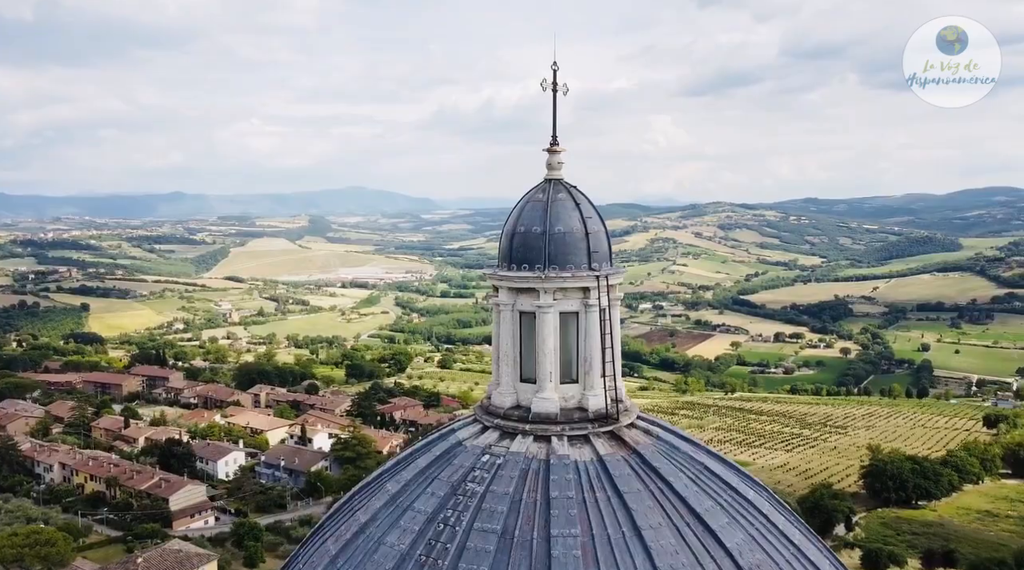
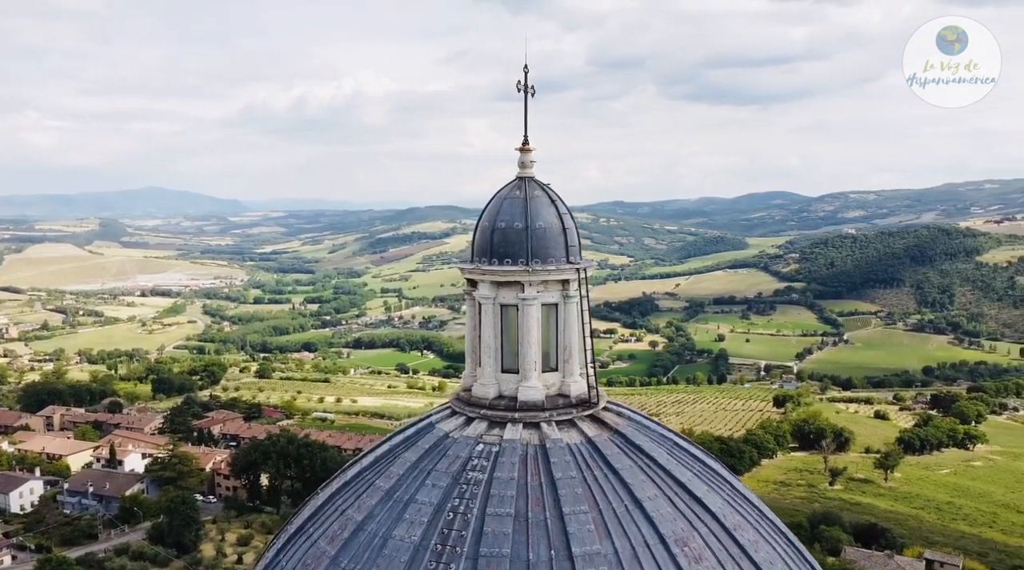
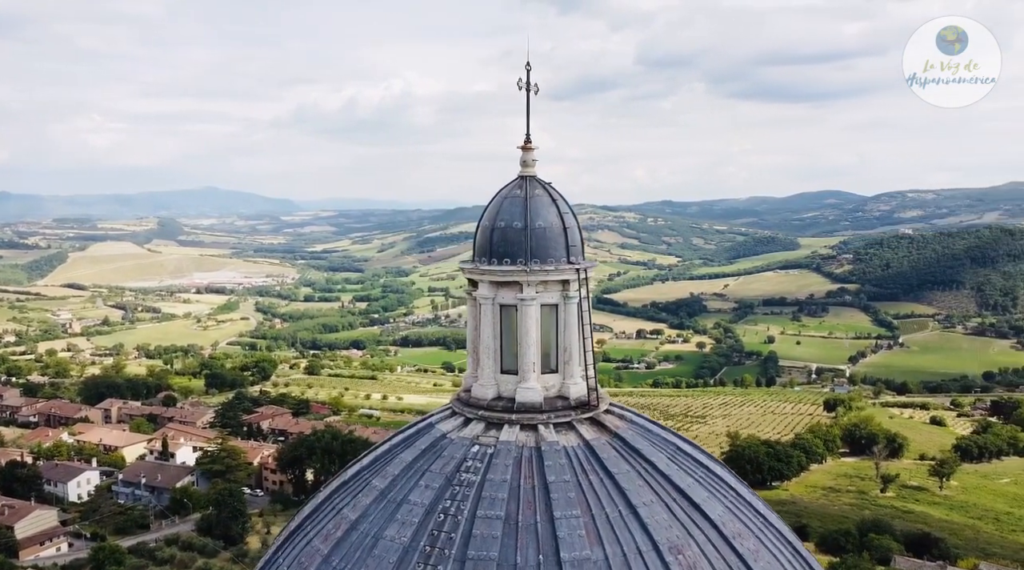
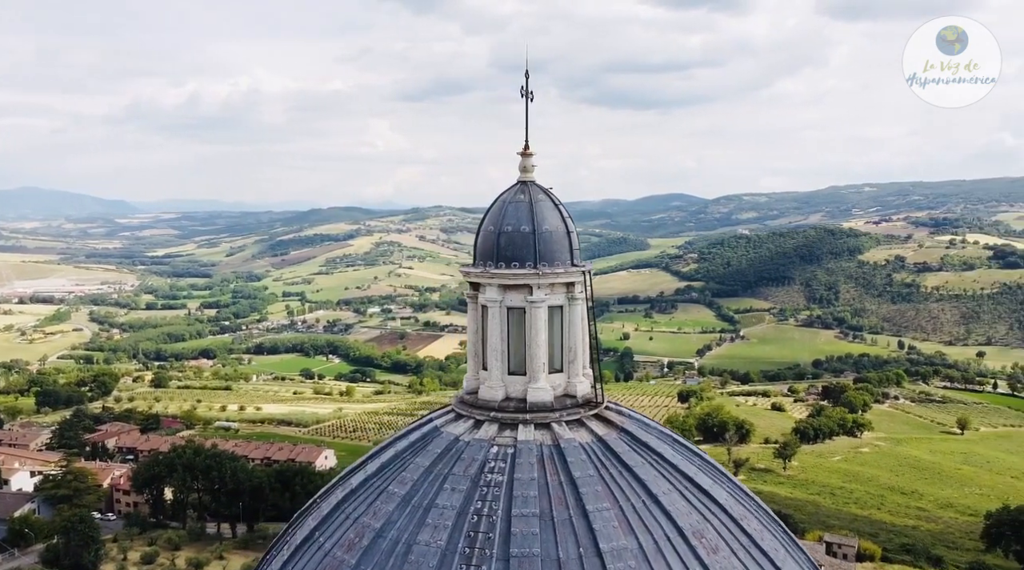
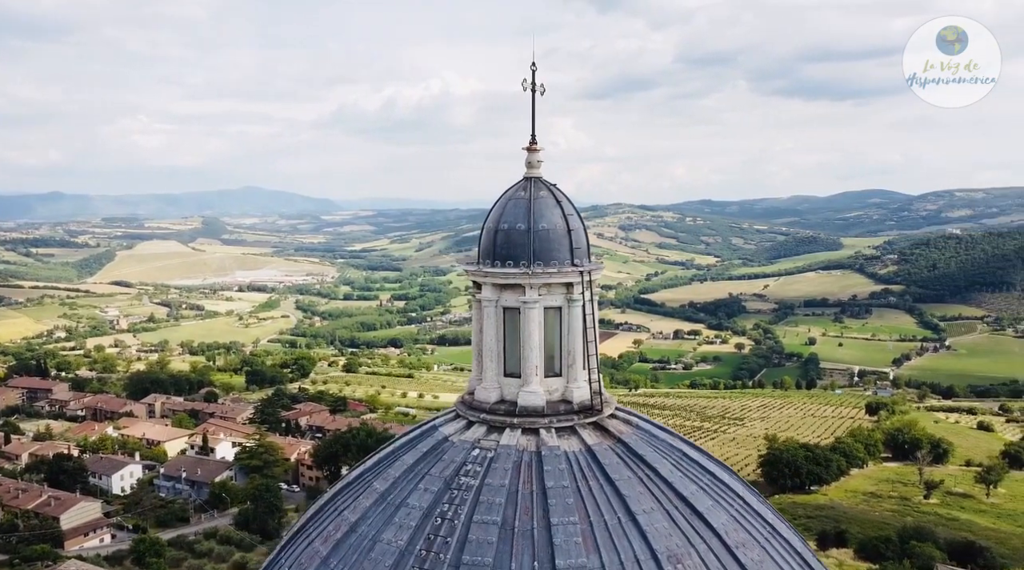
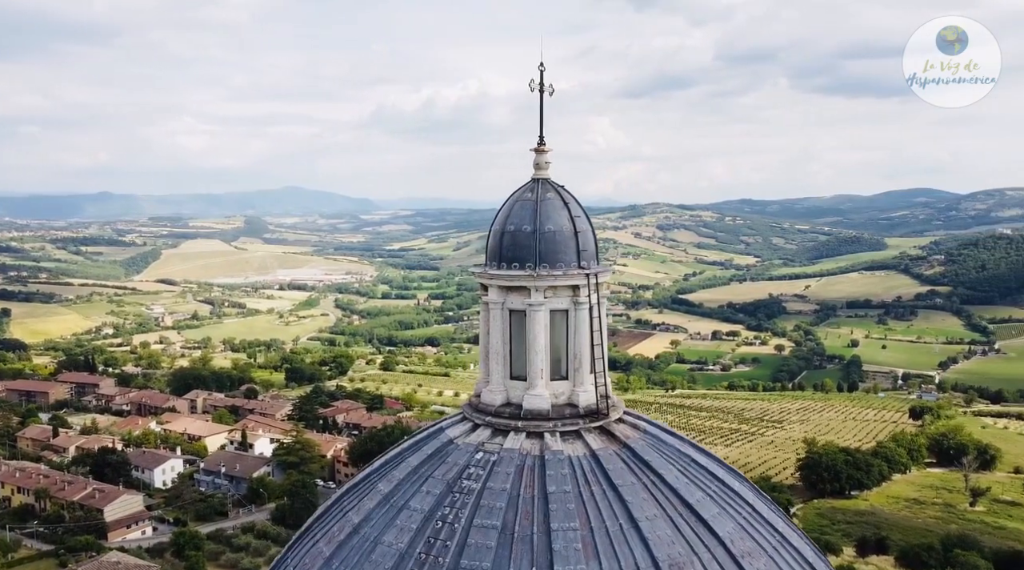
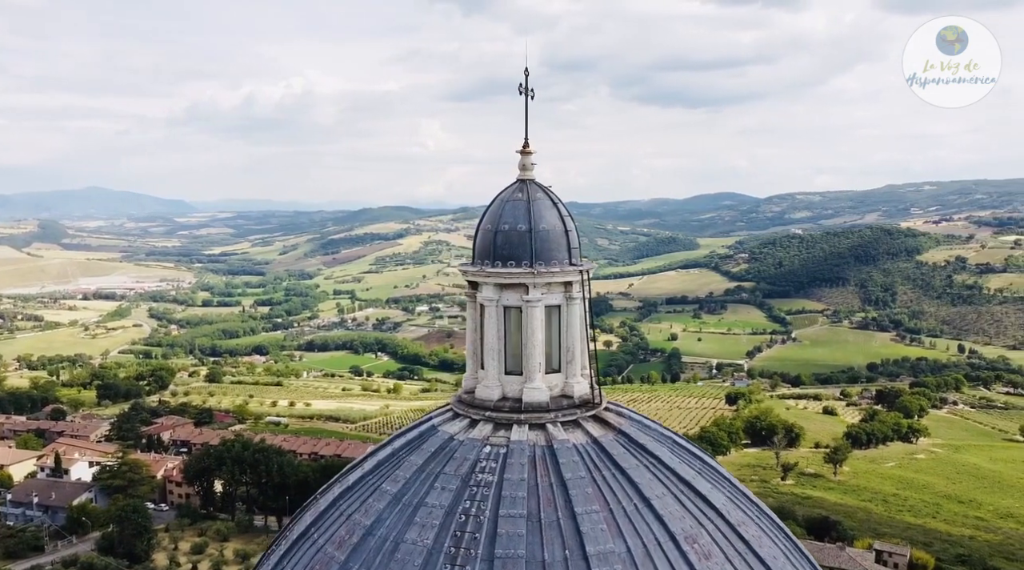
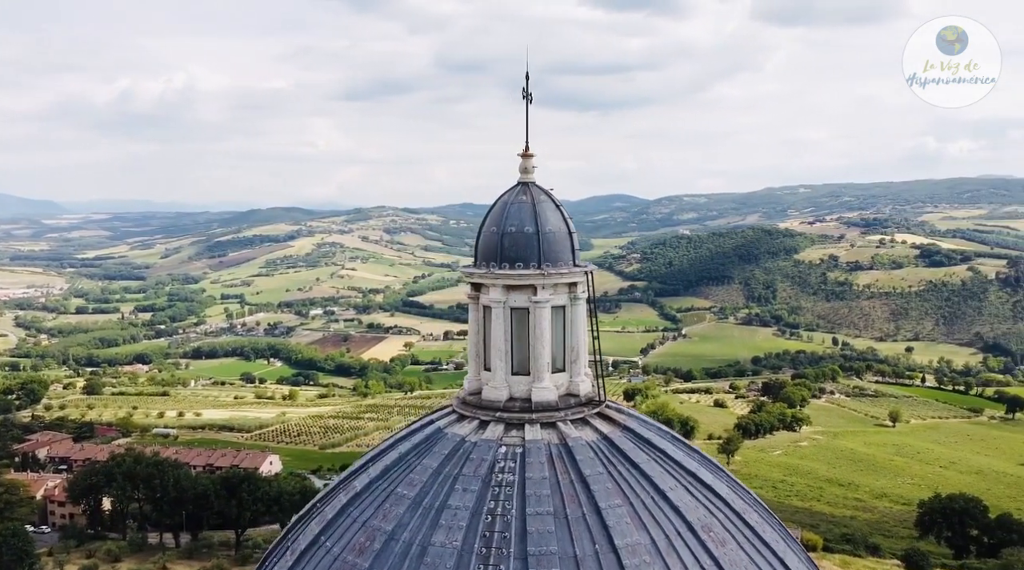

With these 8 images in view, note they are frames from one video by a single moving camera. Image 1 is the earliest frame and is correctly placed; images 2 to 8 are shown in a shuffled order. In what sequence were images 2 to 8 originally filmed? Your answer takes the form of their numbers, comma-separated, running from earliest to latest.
6, 5, 3, 2, 7, 4, 8
